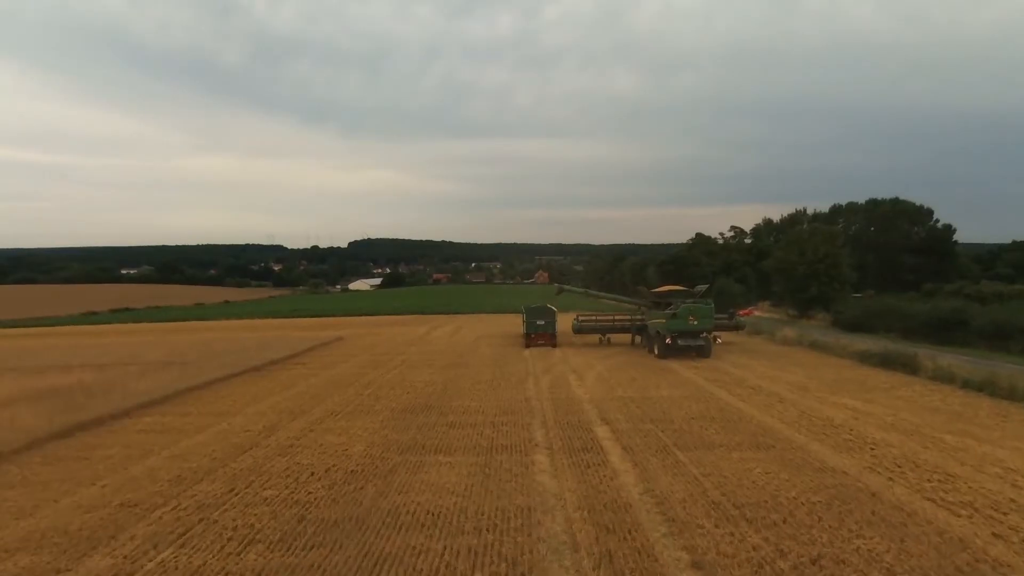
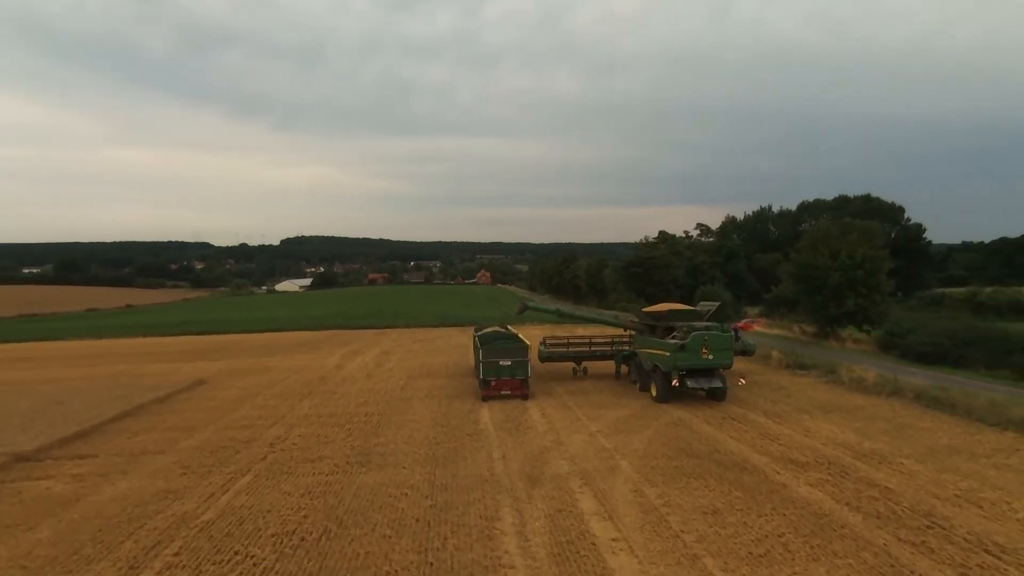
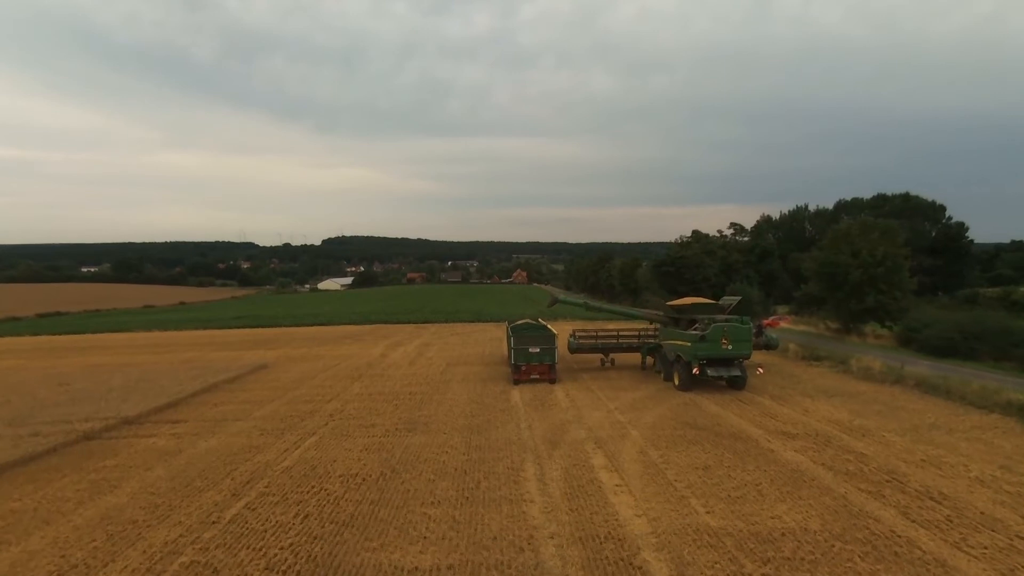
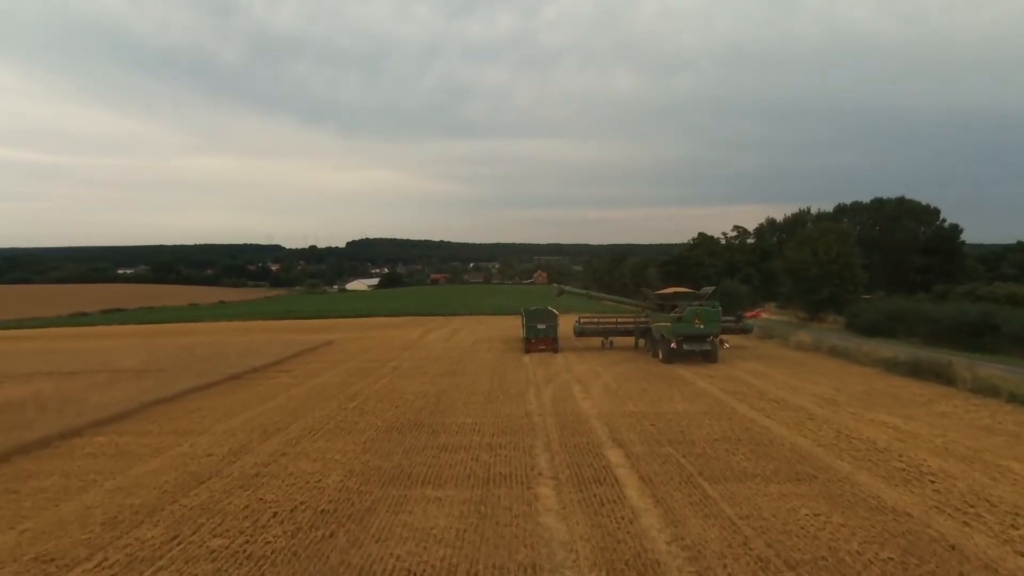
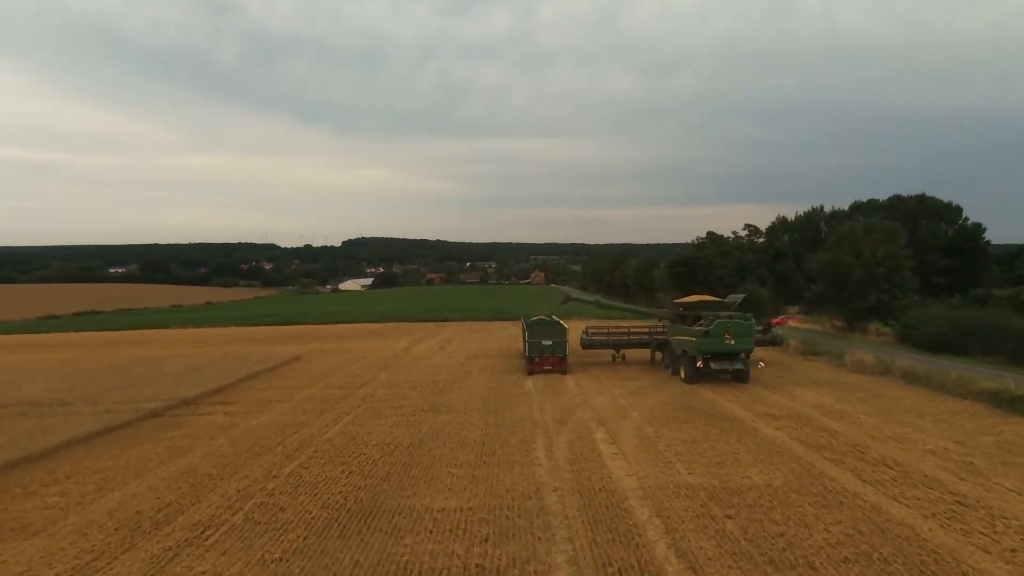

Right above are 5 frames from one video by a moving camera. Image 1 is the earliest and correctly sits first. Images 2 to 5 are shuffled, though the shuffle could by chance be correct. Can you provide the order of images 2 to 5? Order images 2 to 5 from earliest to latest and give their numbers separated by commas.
4, 5, 3, 2
